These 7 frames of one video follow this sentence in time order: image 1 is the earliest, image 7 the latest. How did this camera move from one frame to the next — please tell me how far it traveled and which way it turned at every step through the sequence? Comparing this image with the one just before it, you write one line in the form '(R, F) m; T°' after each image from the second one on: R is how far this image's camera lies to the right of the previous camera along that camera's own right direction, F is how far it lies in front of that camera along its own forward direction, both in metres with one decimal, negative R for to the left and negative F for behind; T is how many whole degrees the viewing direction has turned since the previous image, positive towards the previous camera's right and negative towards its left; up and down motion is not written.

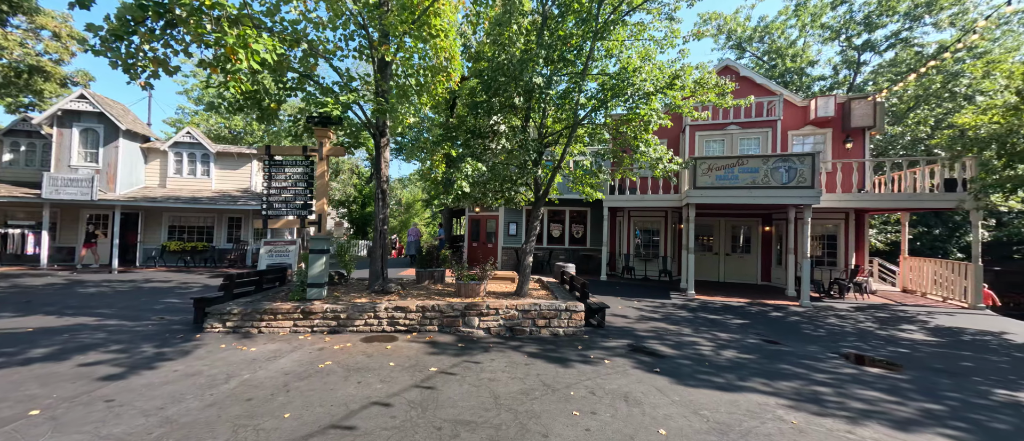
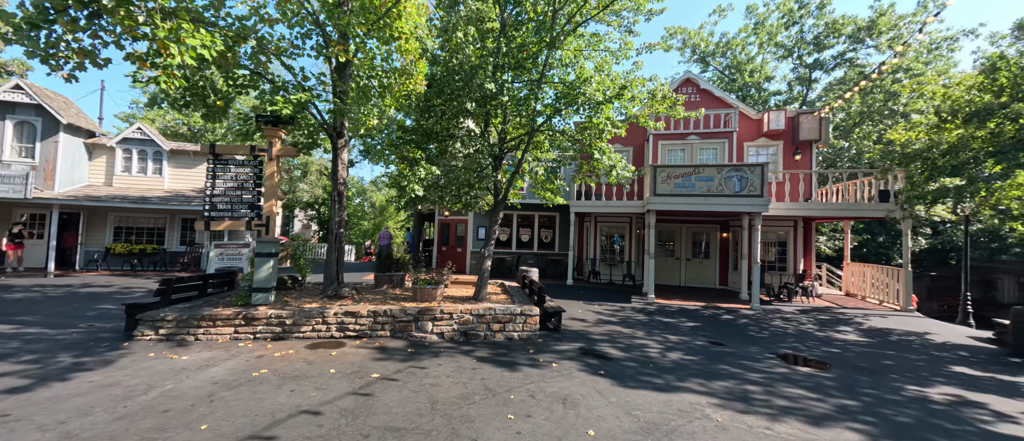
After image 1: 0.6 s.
(+0.3, 0.0) m; +4°
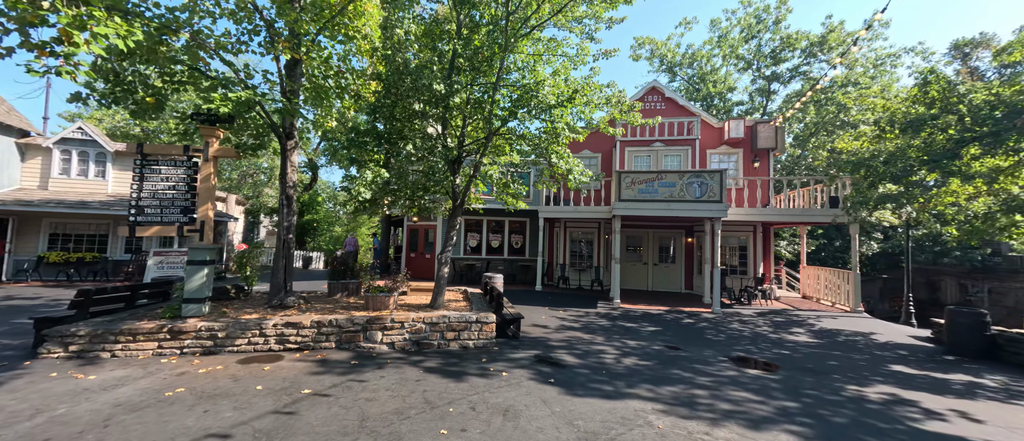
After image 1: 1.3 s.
(+0.3, +0.1) m; +3°
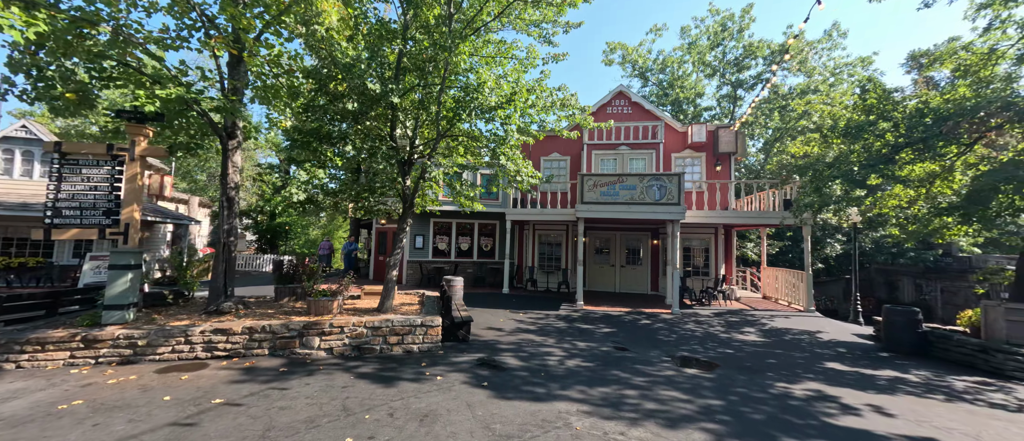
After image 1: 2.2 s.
(+0.6, 0.0) m; +3°
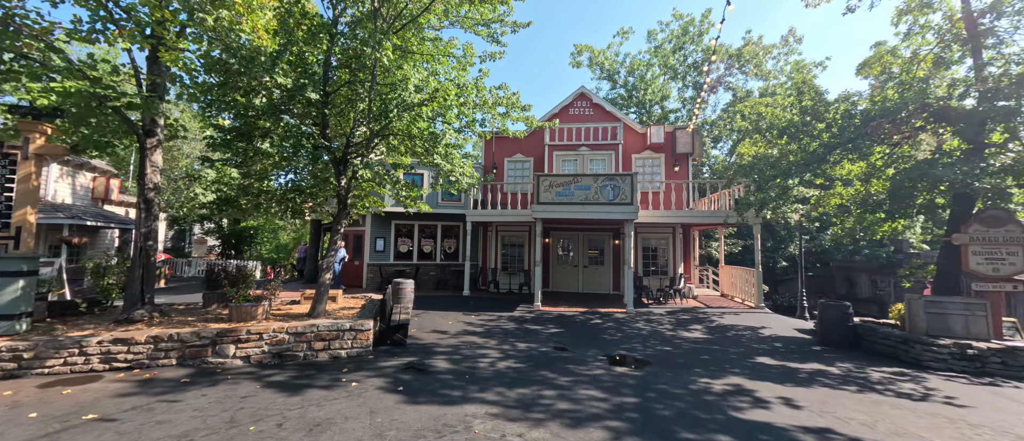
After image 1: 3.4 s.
(+0.8, +0.1) m; +3°
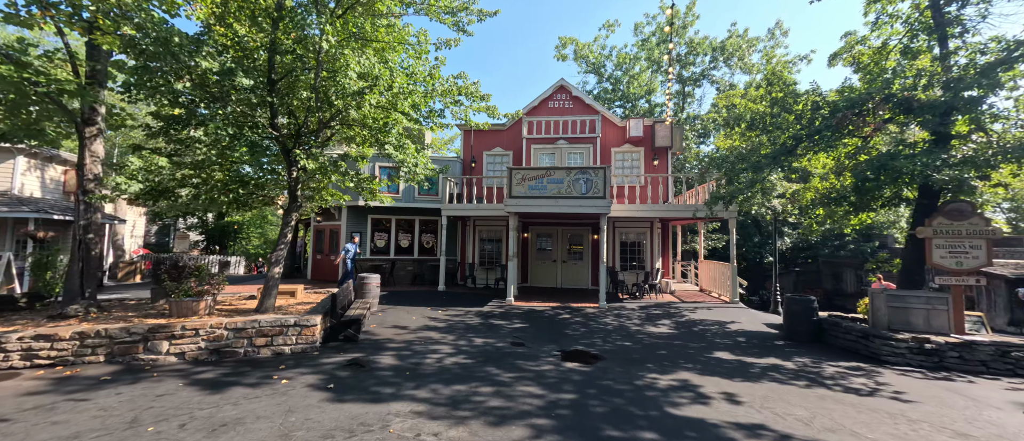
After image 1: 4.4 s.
(+0.7, +0.2) m; +1°
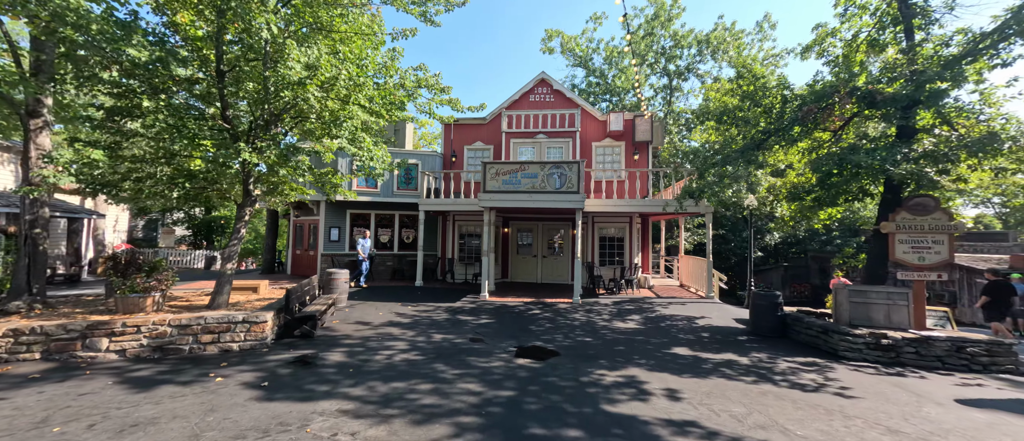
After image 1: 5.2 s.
(+0.7, +0.1) m; 0°
